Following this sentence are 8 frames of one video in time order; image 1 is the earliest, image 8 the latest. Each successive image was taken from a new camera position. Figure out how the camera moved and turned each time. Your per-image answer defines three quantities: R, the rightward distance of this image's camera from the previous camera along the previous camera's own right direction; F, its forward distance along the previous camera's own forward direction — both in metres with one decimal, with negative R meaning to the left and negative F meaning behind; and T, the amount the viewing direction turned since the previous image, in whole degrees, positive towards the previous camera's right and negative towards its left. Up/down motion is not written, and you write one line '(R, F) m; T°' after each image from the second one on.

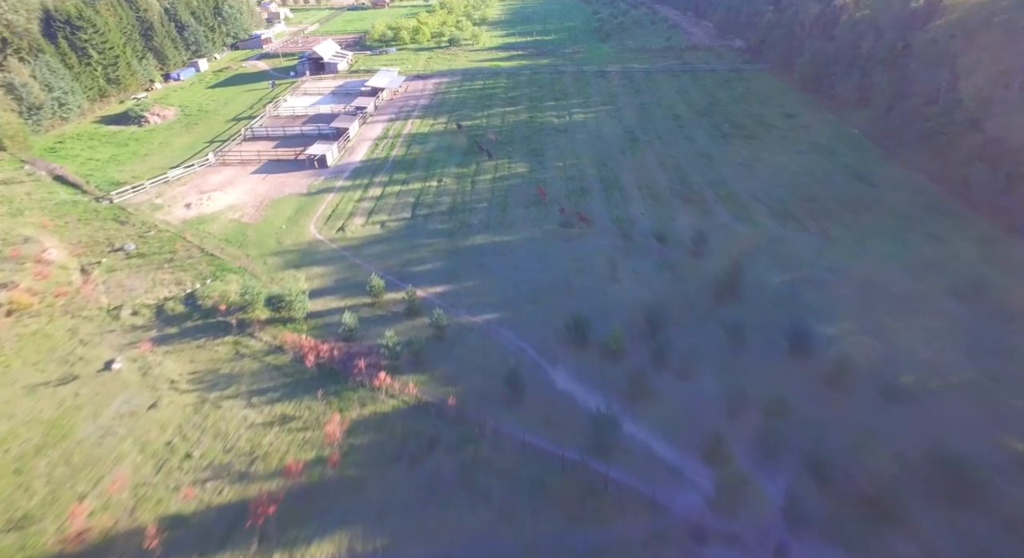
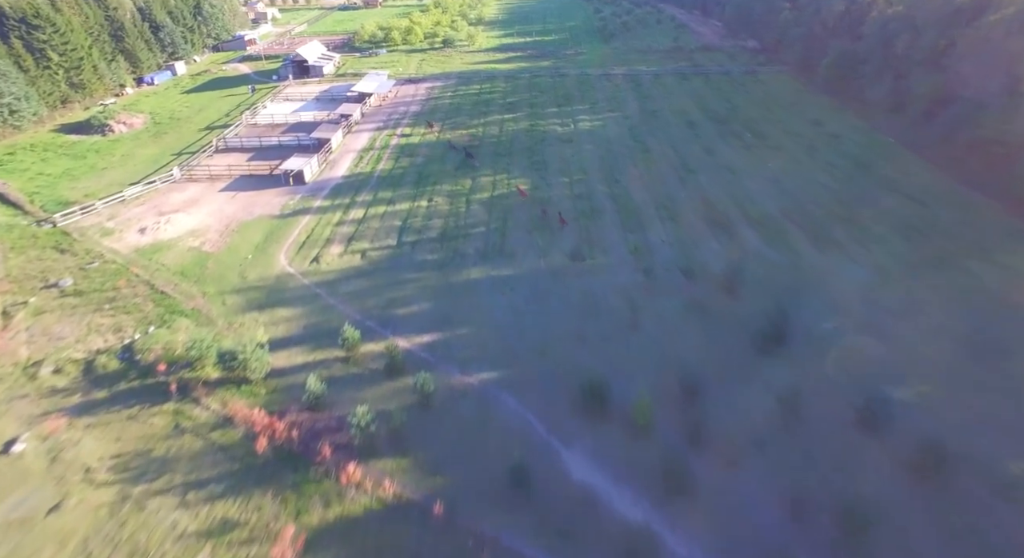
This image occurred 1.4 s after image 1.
(-0.1, +3.7) m; 0°
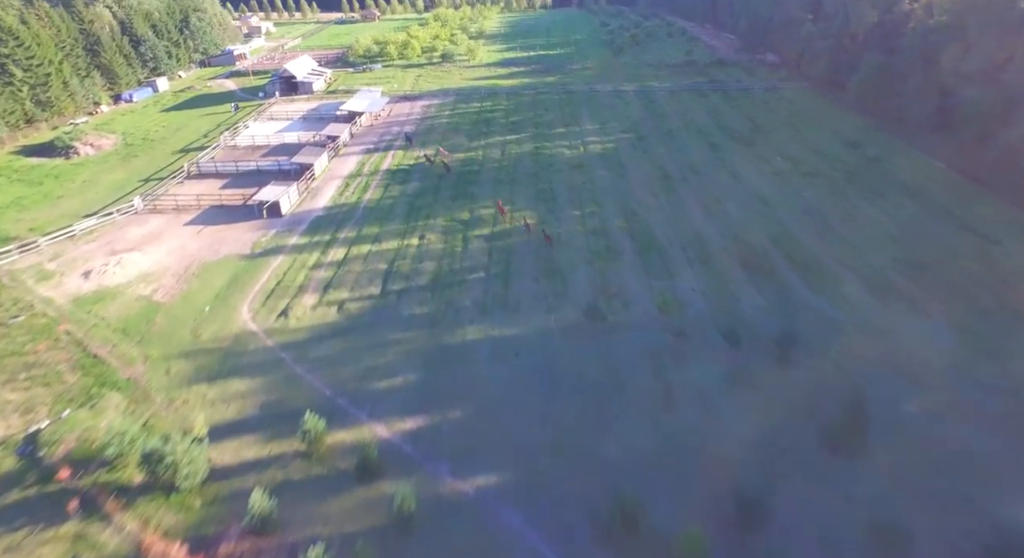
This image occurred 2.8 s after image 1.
(-0.1, +3.7) m; 0°
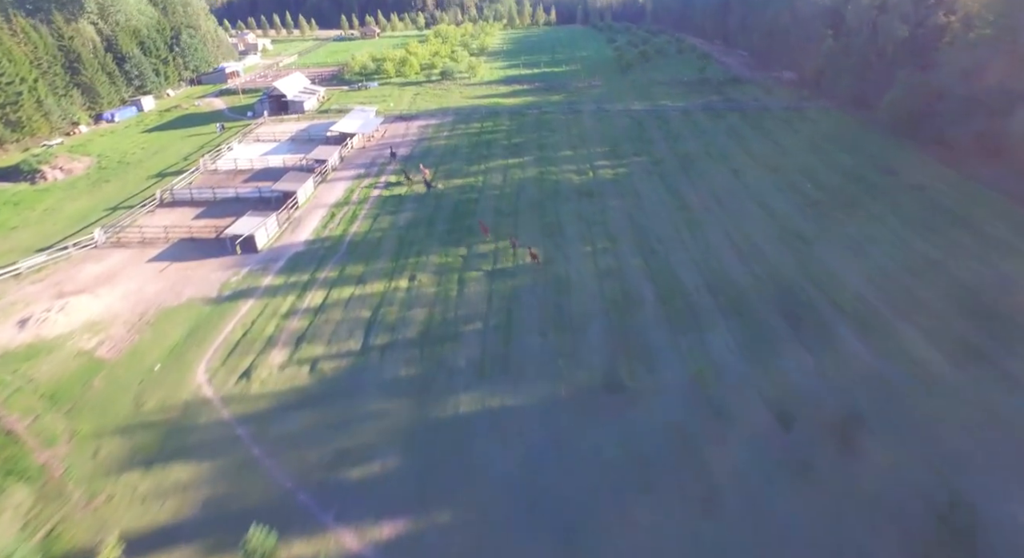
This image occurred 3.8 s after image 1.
(0.0, +3.0) m; 0°
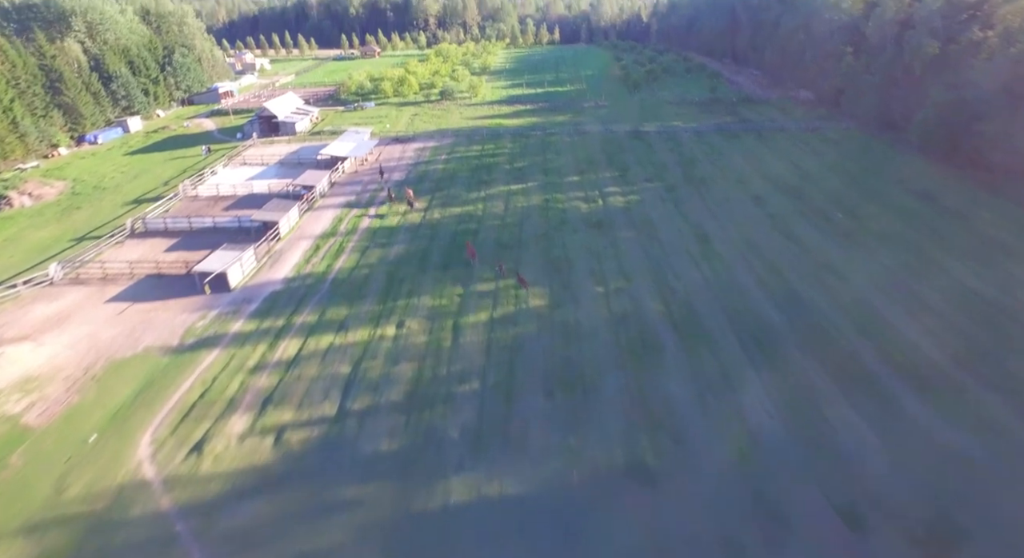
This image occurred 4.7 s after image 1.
(0.0, +2.6) m; 0°
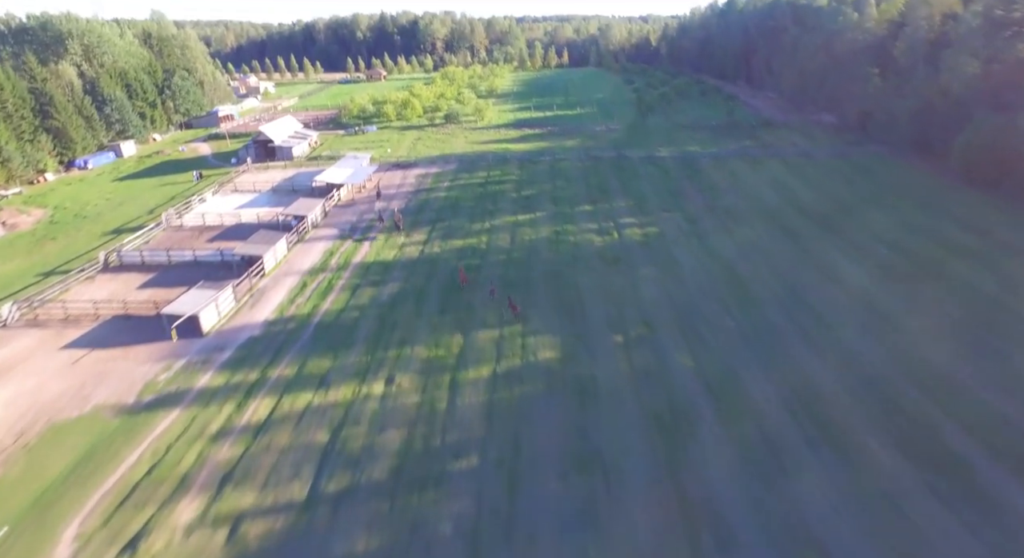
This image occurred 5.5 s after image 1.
(0.0, +2.5) m; -1°
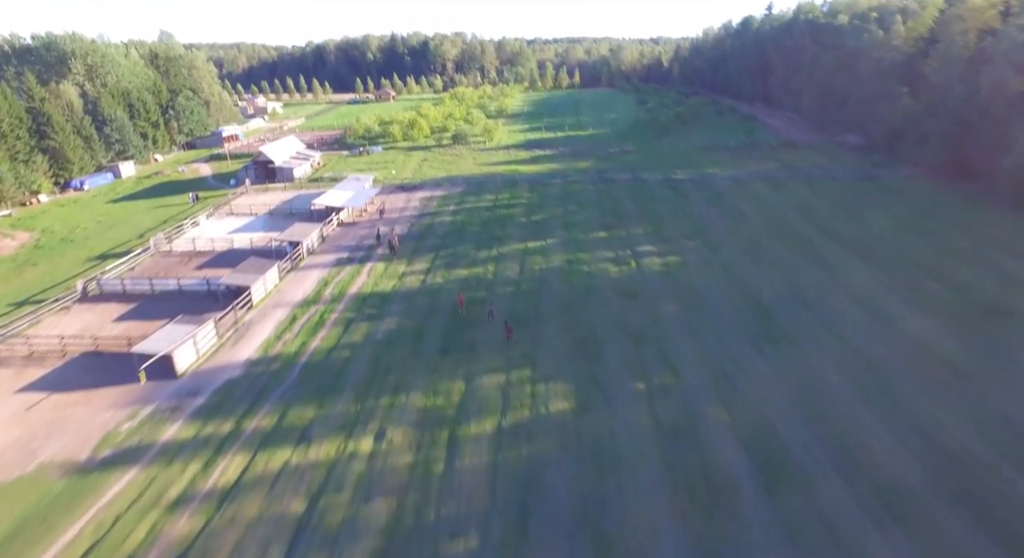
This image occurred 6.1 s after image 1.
(0.0, +2.0) m; -1°
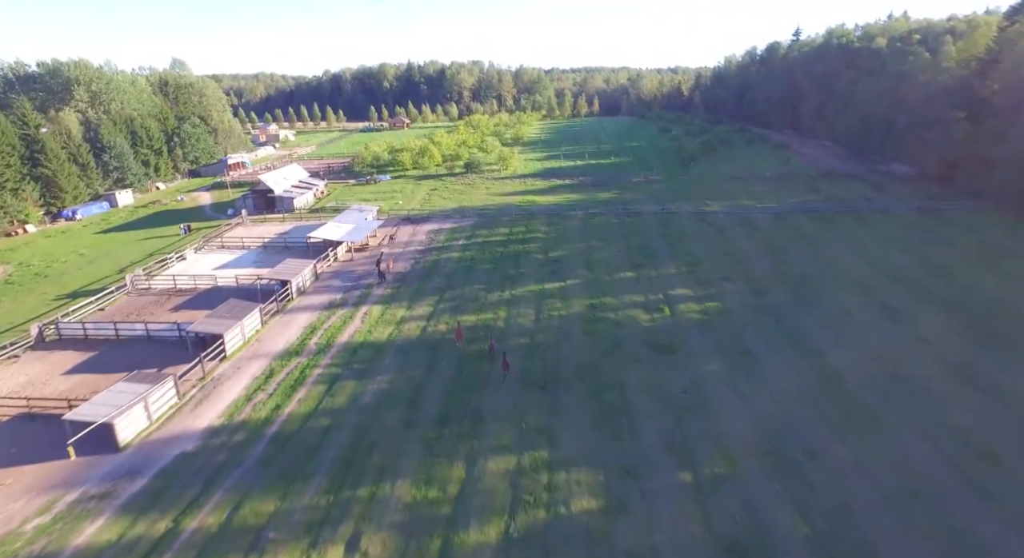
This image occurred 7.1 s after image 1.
(+0.1, +3.2) m; -2°
